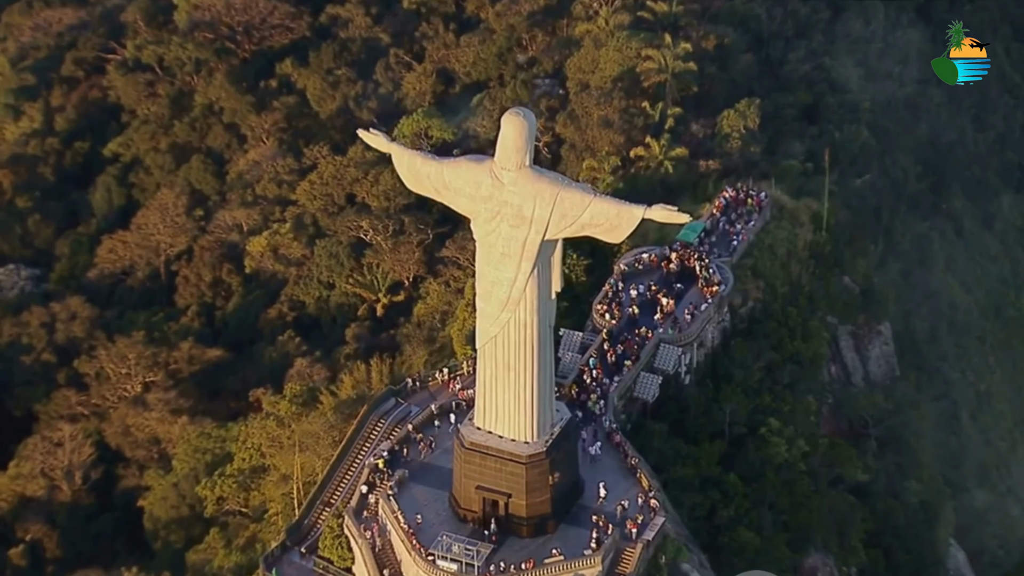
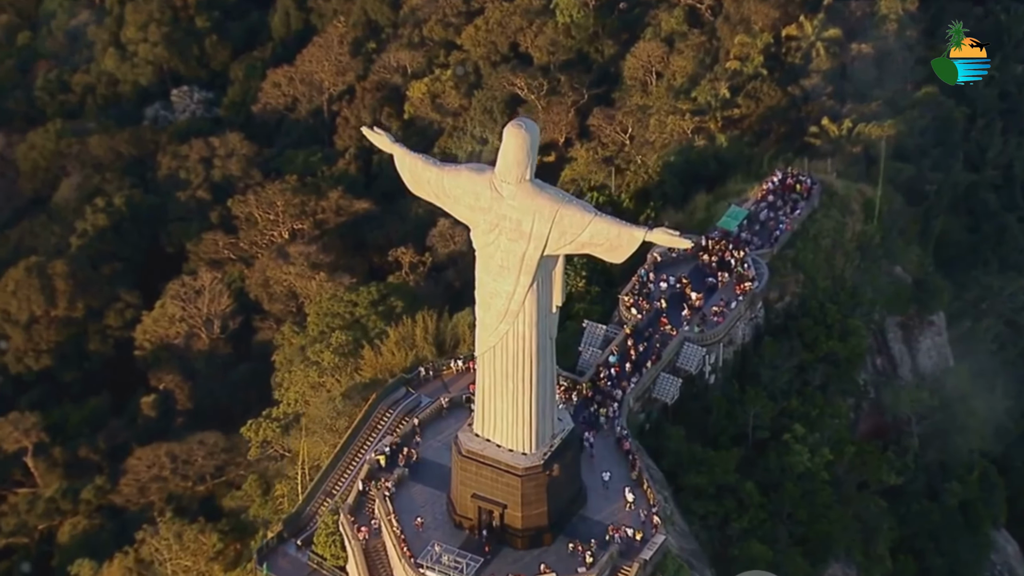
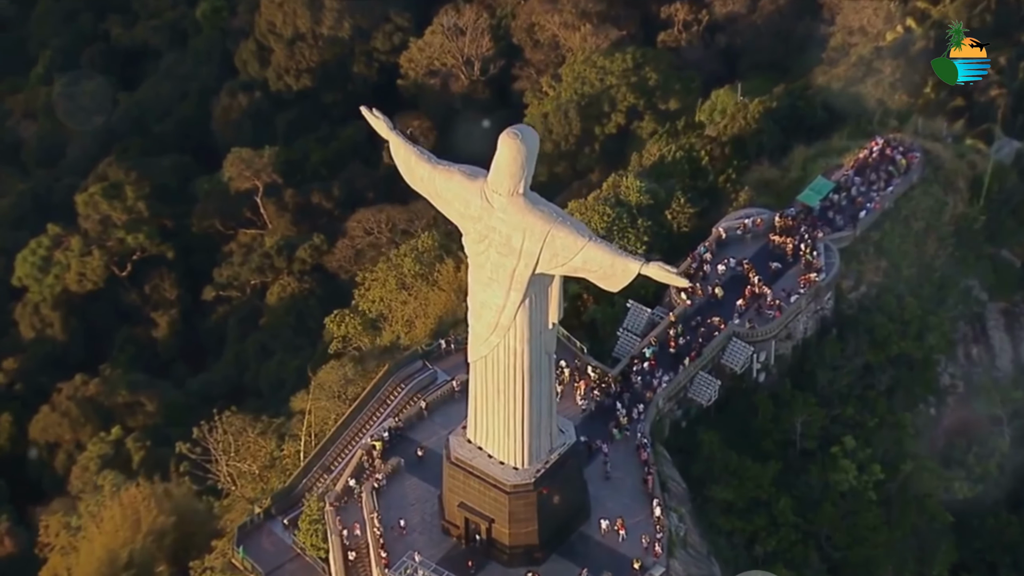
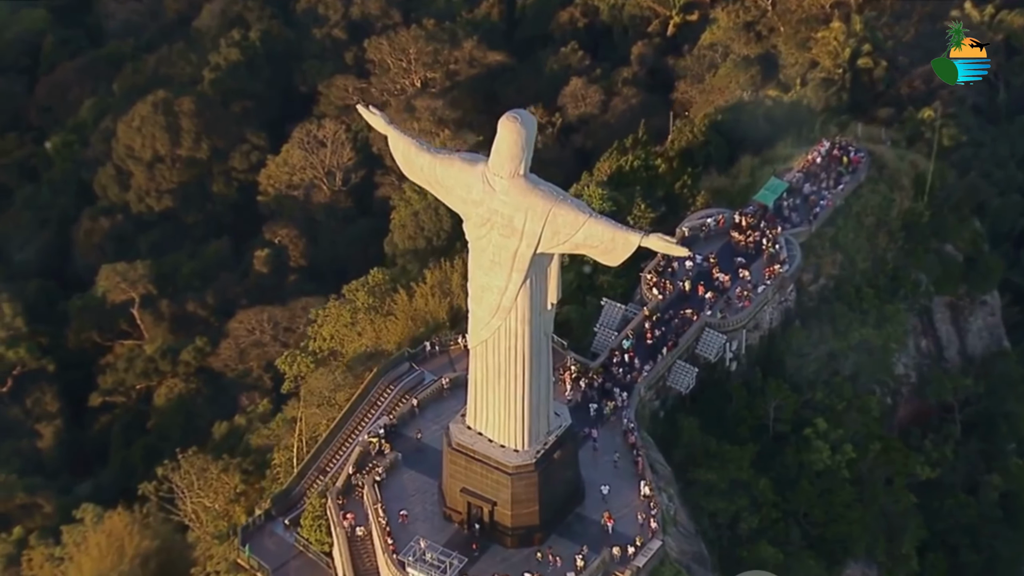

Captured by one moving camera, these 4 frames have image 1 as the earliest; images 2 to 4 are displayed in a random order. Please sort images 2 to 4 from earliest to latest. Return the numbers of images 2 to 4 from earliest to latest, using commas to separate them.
2, 4, 3
